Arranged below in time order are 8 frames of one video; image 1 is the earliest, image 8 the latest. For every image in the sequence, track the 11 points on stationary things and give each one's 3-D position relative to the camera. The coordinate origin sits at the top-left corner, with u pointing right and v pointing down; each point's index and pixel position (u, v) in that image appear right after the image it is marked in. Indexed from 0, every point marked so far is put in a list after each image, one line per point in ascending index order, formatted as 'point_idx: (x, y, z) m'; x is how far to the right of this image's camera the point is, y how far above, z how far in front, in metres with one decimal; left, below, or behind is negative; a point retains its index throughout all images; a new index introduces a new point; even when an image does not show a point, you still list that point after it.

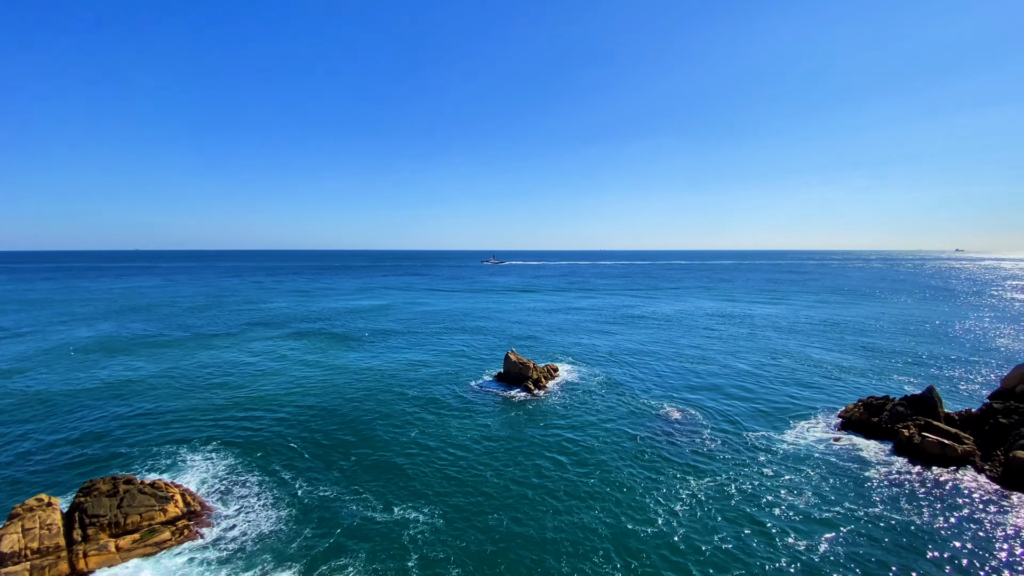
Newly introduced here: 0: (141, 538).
0: (-13.8, -9.2, +17.0) m
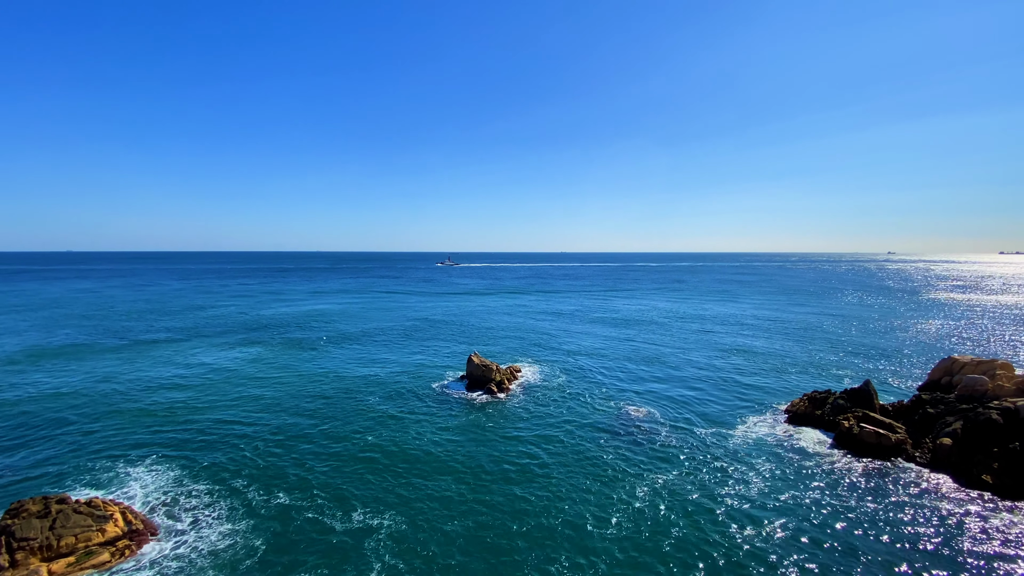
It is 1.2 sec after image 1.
0: (-15.1, -9.4, +15.9) m
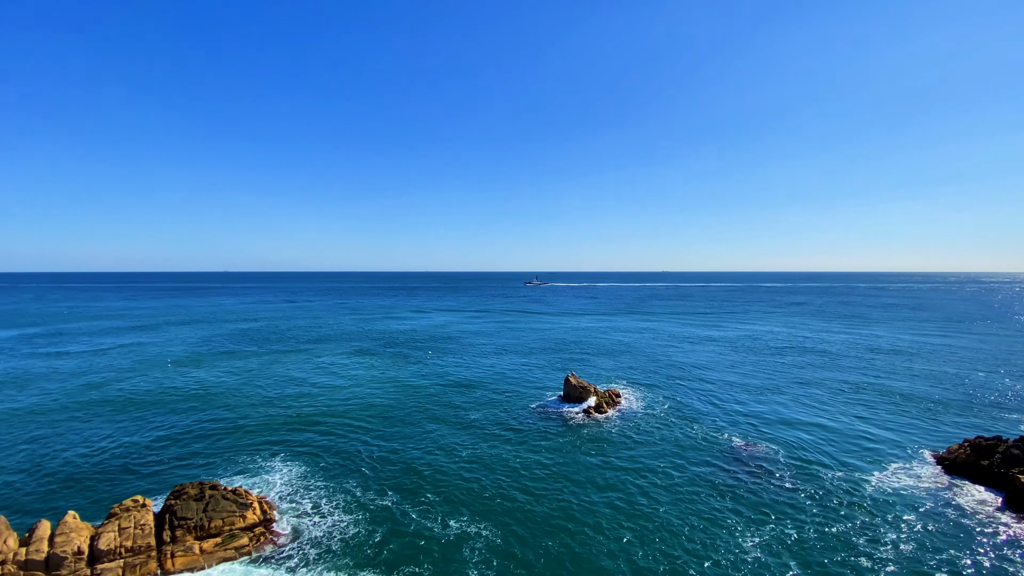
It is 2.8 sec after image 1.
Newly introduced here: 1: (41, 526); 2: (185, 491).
0: (-11.2, -9.8, +17.8) m
1: (-17.3, -8.7, +16.7) m
2: (-13.8, -8.6, +19.3) m
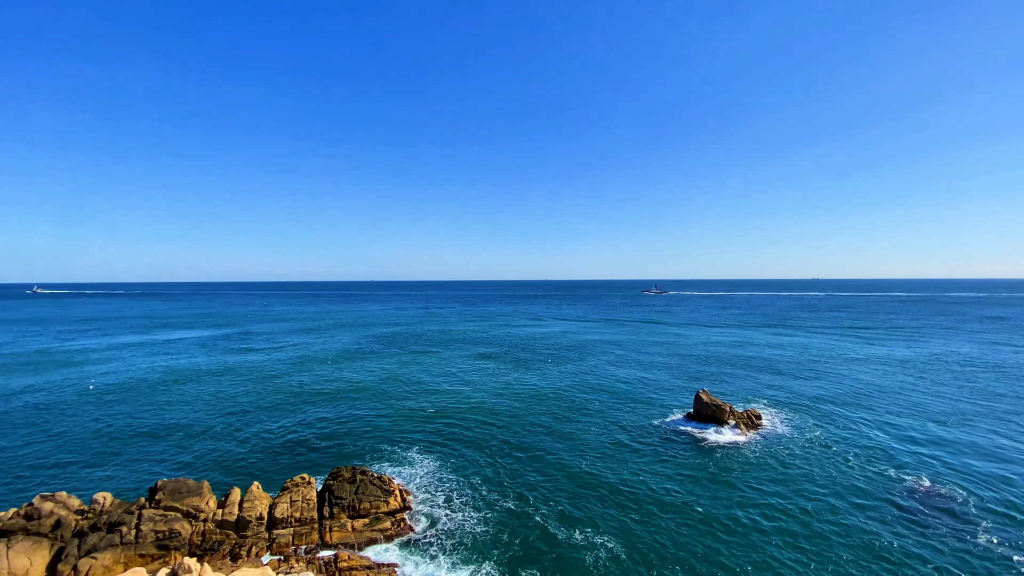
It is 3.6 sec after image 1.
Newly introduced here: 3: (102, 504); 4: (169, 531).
0: (-6.1, -10.1, +19.6) m
1: (-12.2, -8.9, +20.1) m
2: (-8.2, -8.8, +21.8) m
3: (-17.4, -9.1, +19.5) m
4: (-13.5, -9.5, +18.0) m
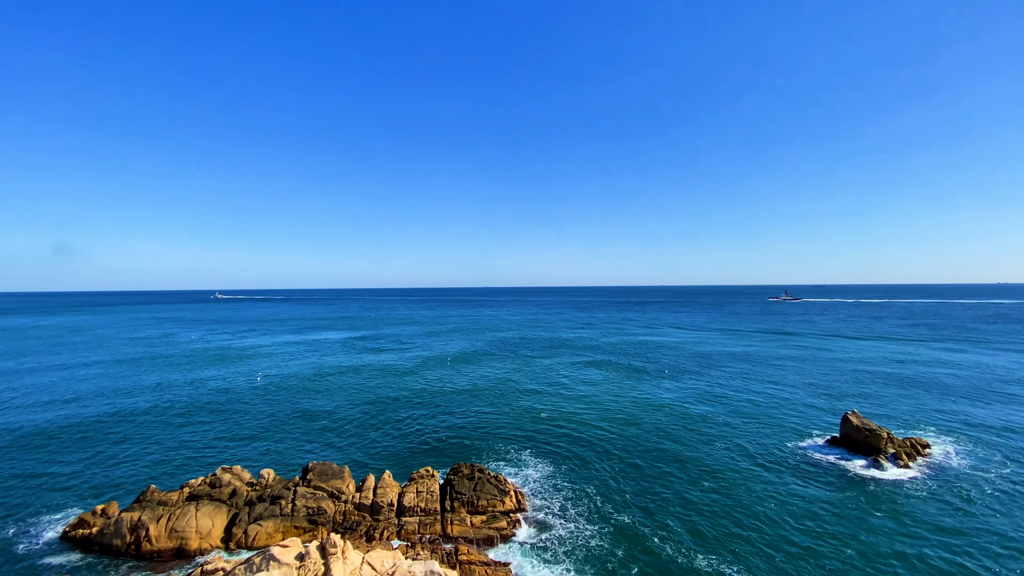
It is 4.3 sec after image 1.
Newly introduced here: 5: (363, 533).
0: (-1.1, -10.3, +20.3) m
1: (-6.9, -9.2, +22.1) m
2: (-2.6, -9.1, +22.9) m
3: (-12.2, -9.4, +22.7) m
4: (-8.6, -9.7, +20.4) m
5: (-6.3, -10.4, +19.5) m
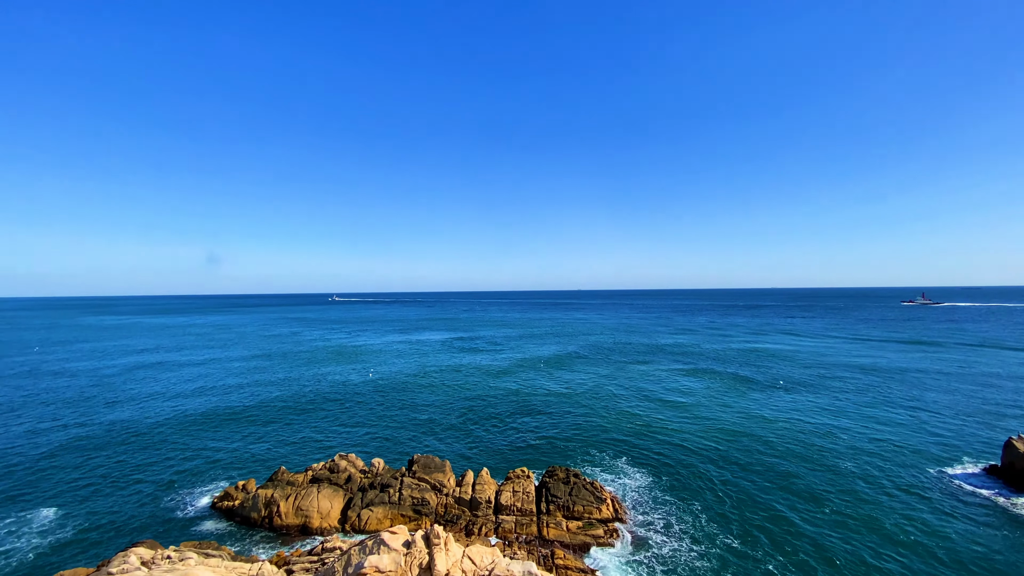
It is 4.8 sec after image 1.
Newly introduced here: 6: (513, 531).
0: (+3.1, -10.4, +20.0) m
1: (-2.3, -9.3, +22.9) m
2: (+2.1, -9.2, +22.8) m
3: (-7.3, -9.6, +24.4) m
4: (-4.3, -9.9, +21.5) m
5: (-2.2, -10.6, +20.2) m
6: (+0.1, -10.6, +19.9) m
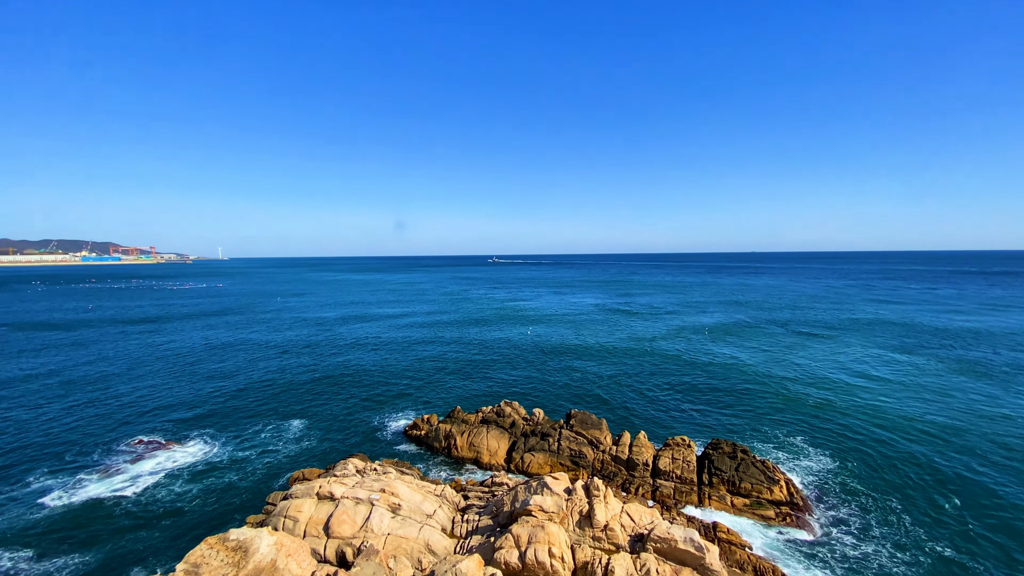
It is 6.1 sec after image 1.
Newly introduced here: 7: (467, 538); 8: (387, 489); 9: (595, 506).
0: (+9.8, -8.9, +18.7) m
1: (+5.6, -7.4, +23.1) m
2: (+9.8, -7.4, +21.7) m
3: (+1.3, -7.4, +26.2) m
4: (+3.3, -8.0, +22.5) m
5: (+4.9, -8.9, +20.6) m
6: (+6.9, -8.9, +19.6) m
7: (-1.6, -9.0, +16.5) m
8: (-4.8, -7.7, +17.6) m
9: (+2.9, -7.7, +16.1) m
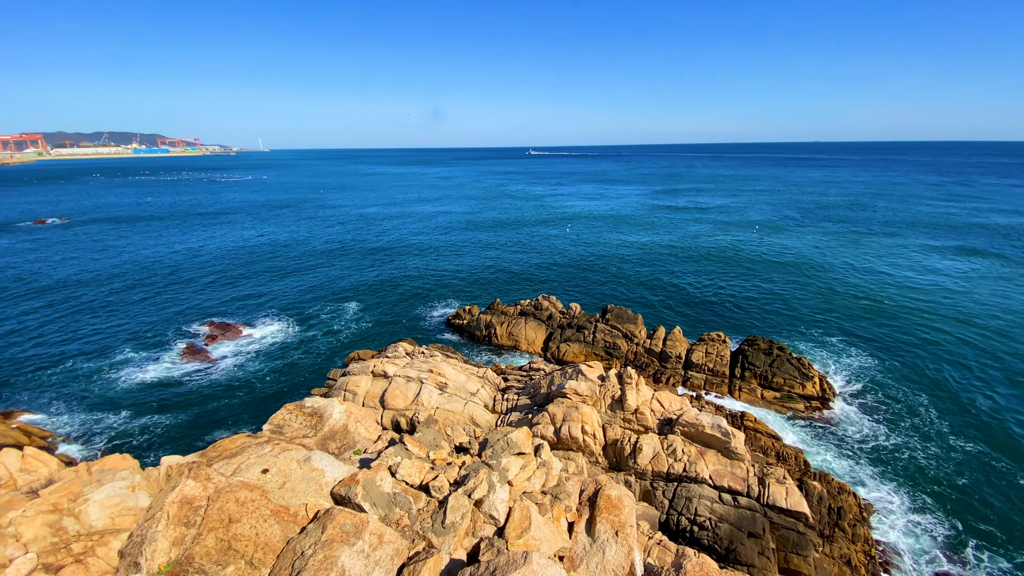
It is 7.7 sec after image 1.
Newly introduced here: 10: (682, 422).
0: (+11.4, -4.6, +19.4) m
1: (+7.6, -2.1, +23.6) m
2: (+11.6, -2.6, +21.9) m
3: (+3.6, -1.3, +26.9) m
4: (+5.2, -2.8, +23.3) m
5: (+6.6, -4.1, +21.6) m
6: (+8.5, -4.4, +20.5) m
7: (-0.2, -5.0, +18.1) m
8: (-3.2, -3.4, +19.1) m
9: (+4.3, -3.9, +17.1) m
10: (+5.9, -4.7, +15.9) m
